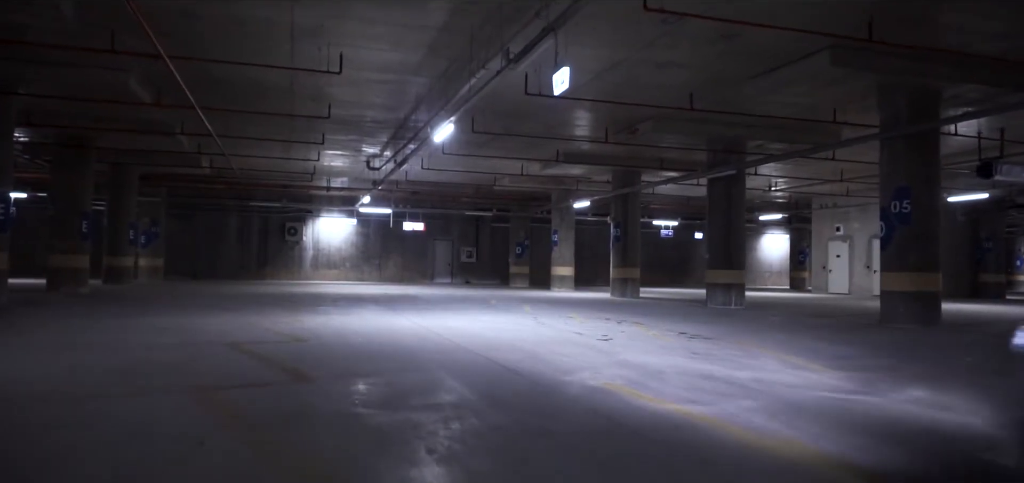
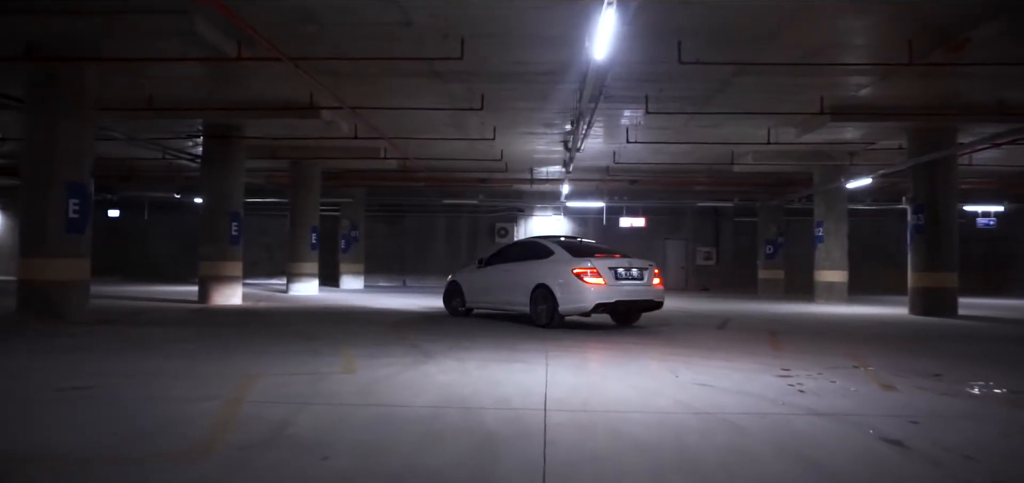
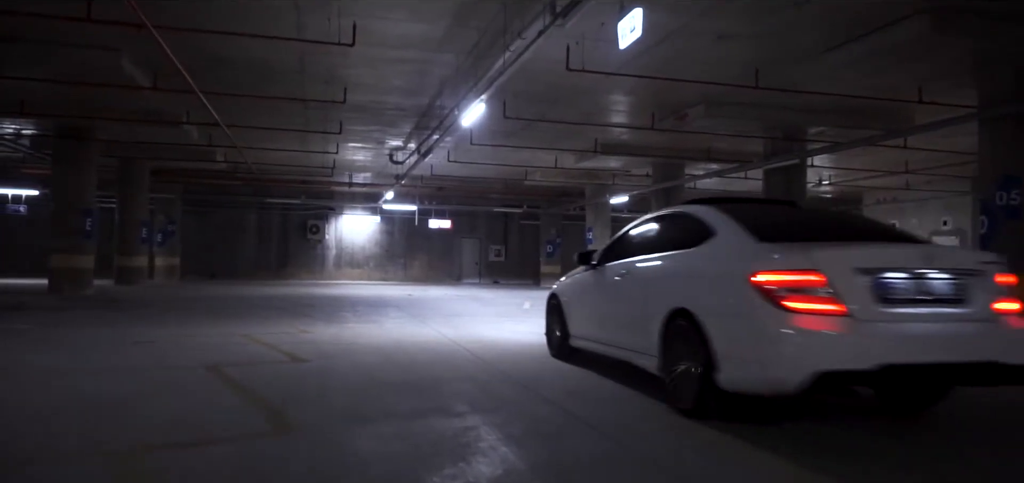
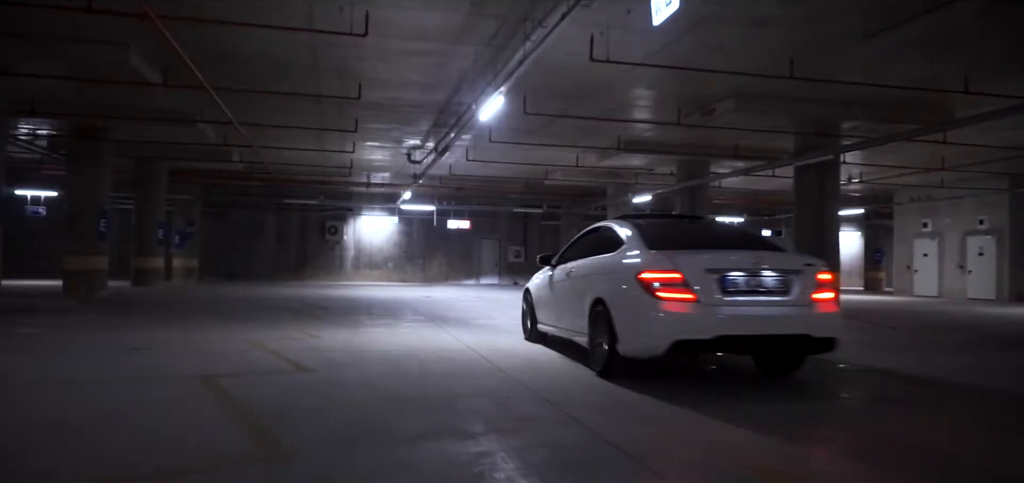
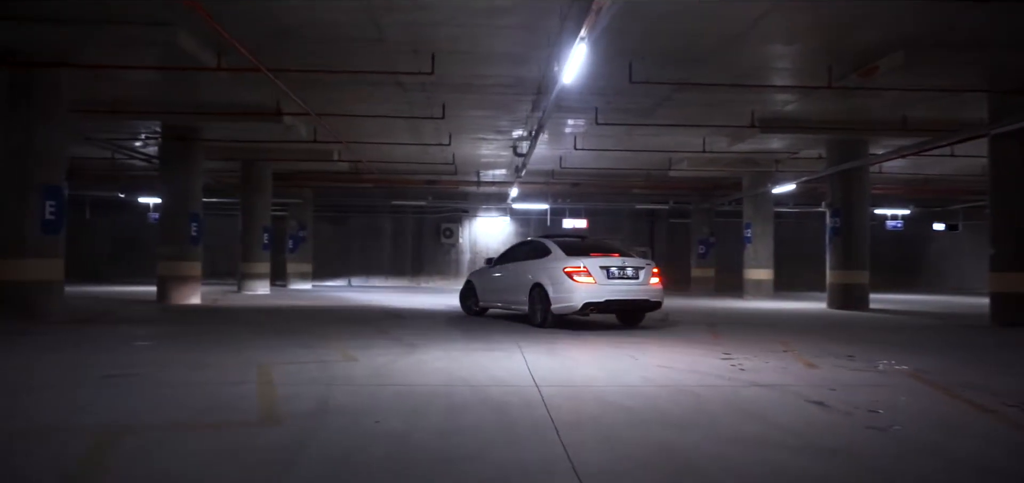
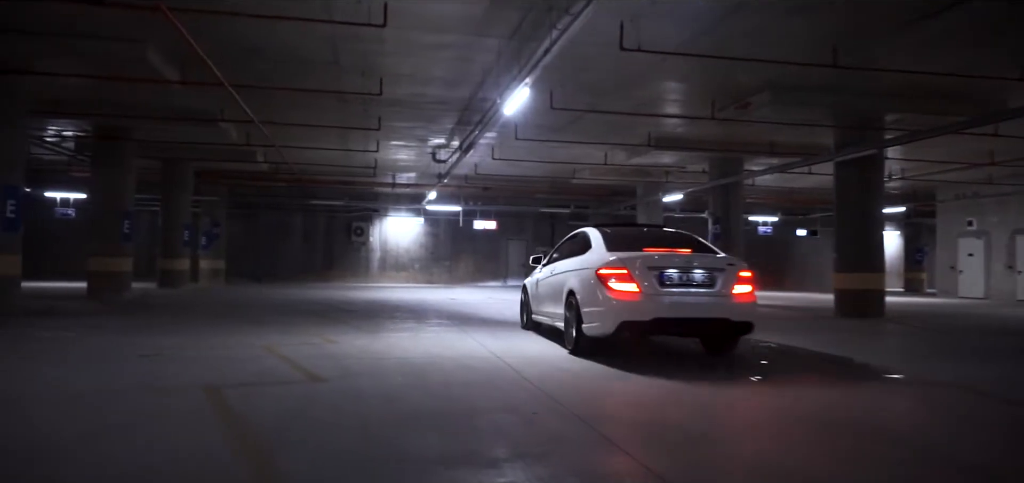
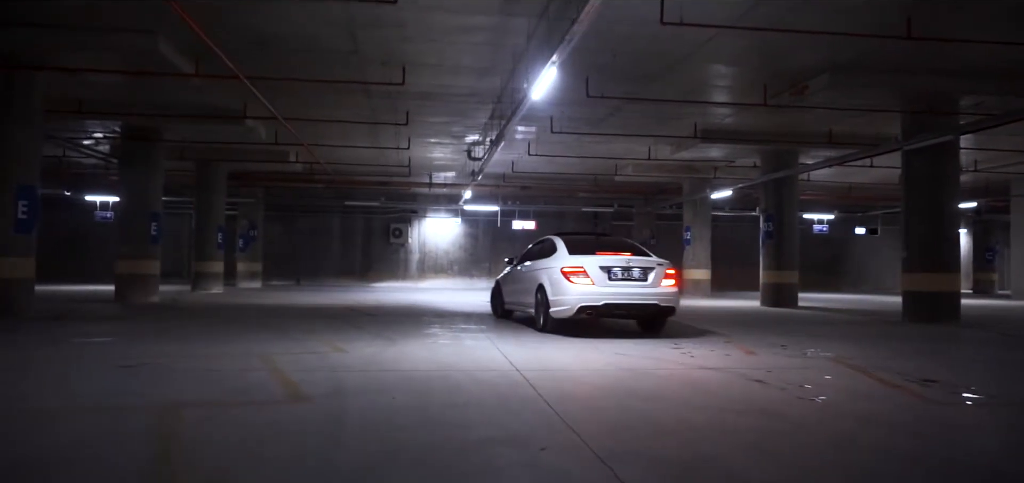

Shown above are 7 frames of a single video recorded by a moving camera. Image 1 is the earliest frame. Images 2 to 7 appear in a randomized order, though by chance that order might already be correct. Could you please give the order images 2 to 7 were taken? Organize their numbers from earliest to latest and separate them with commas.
3, 4, 6, 7, 5, 2
